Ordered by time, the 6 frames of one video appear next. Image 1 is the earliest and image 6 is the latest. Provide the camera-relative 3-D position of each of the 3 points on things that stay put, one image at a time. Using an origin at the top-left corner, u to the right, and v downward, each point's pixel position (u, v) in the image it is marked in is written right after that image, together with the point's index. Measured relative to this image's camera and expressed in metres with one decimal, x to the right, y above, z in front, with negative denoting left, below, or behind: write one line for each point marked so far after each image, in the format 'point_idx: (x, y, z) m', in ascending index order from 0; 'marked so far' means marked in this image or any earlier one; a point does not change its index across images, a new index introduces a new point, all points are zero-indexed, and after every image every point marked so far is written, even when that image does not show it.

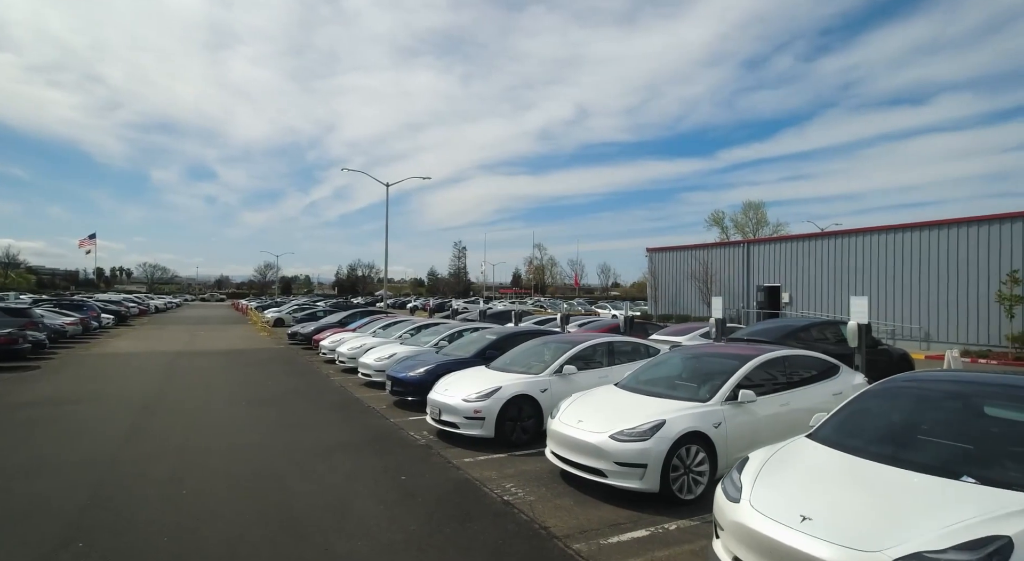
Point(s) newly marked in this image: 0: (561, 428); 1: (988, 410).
0: (+0.5, -1.6, +6.4) m
1: (+3.4, -0.9, +4.1) m
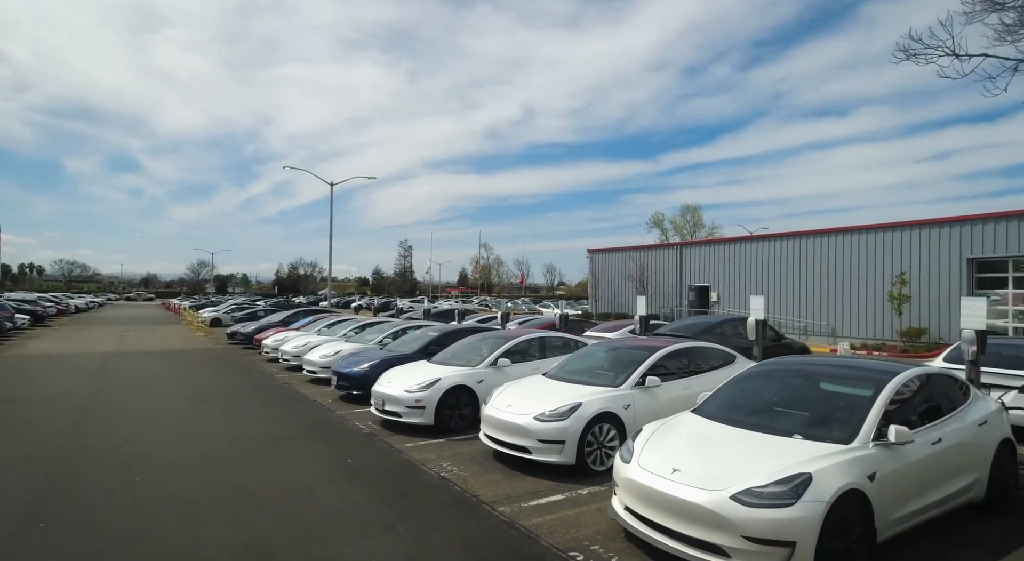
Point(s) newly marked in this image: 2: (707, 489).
0: (-0.2, -1.6, +7.2) m
1: (+2.8, -0.9, +5.2) m
2: (+1.3, -1.4, +3.9) m
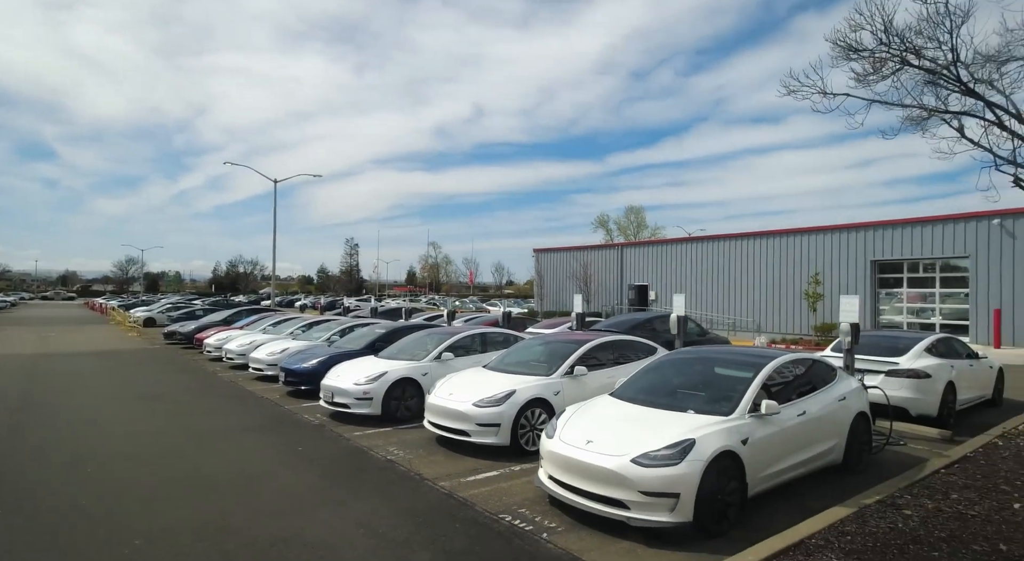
0: (-1.0, -1.6, +7.9) m
1: (+2.2, -0.9, +6.1) m
2: (+0.8, -1.4, +4.7) m
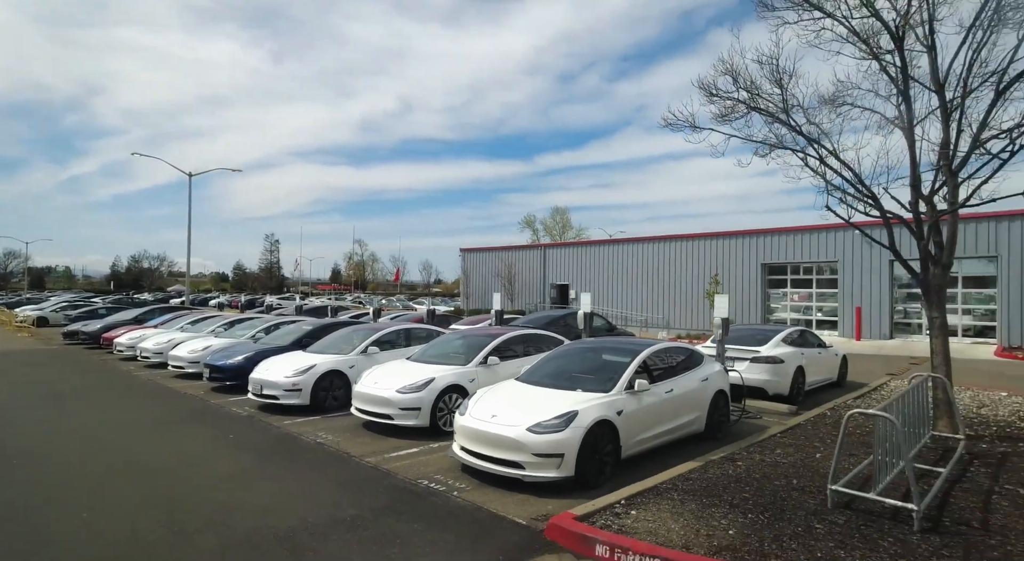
0: (-2.3, -1.6, +8.7) m
1: (+1.2, -0.9, +7.4) m
2: (0.0, -1.5, +5.8) m
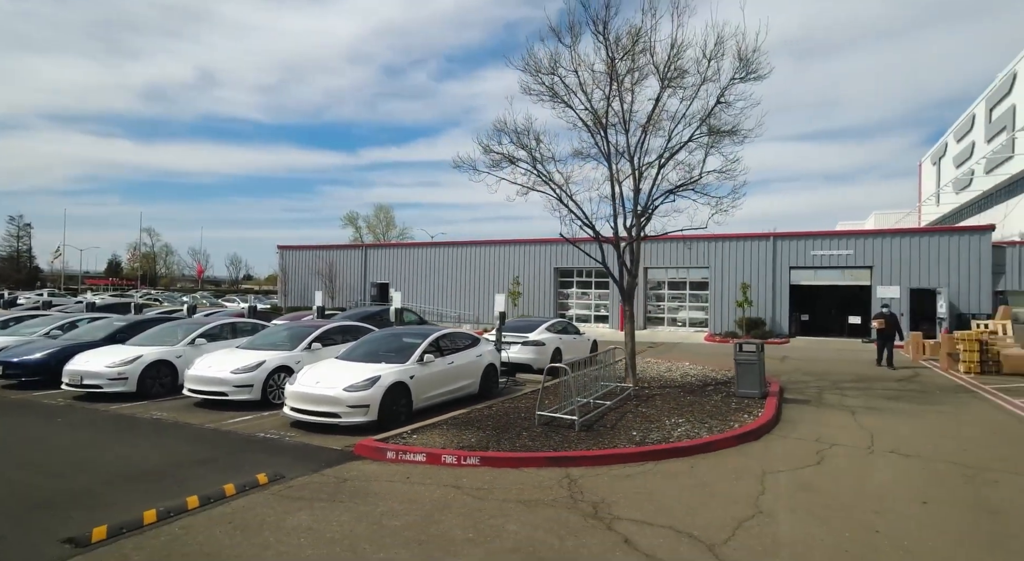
0: (-5.5, -1.6, +10.1) m
1: (-1.8, -1.0, +9.8) m
2: (-2.5, -1.5, +7.9) m
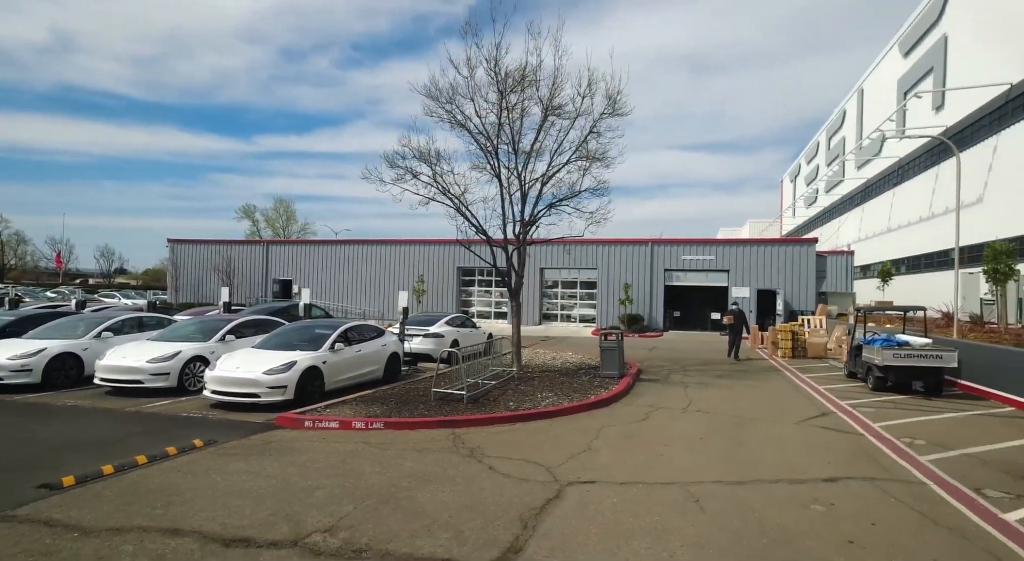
0: (-7.4, -1.5, +10.6) m
1: (-3.6, -0.9, +10.9) m
2: (-4.0, -1.4, +9.0) m
